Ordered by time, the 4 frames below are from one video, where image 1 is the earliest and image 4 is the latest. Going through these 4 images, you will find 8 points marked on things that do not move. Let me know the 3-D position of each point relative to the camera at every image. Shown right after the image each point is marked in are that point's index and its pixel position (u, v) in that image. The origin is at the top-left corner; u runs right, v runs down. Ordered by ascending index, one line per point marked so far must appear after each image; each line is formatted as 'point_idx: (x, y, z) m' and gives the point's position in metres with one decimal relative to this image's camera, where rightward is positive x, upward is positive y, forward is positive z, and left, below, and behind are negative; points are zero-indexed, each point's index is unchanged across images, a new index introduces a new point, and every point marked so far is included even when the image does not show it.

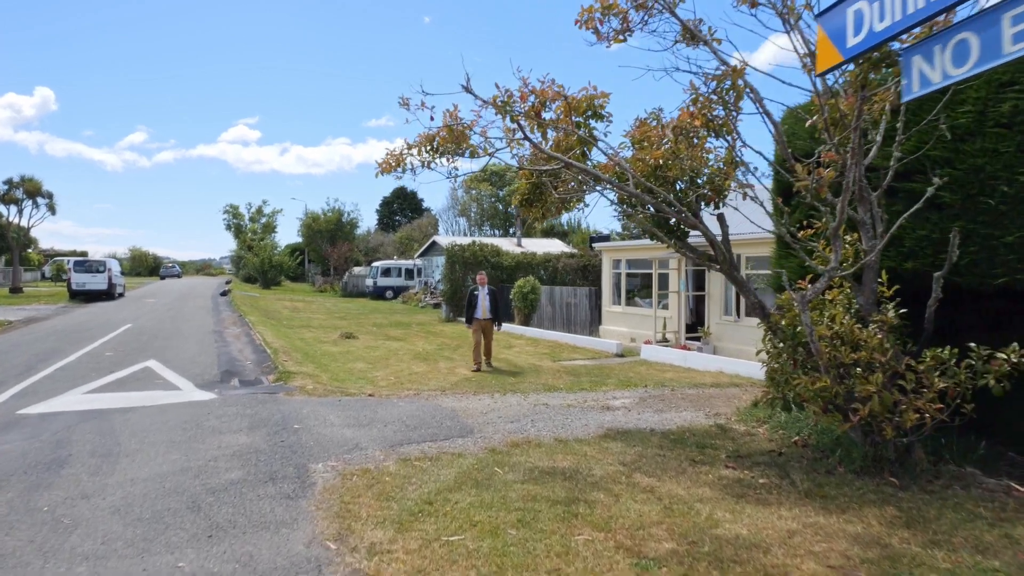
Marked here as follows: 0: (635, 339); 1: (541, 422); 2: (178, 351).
0: (+3.5, -1.4, +18.3) m
1: (+0.3, -1.6, +7.7) m
2: (-6.8, -1.3, +13.2) m
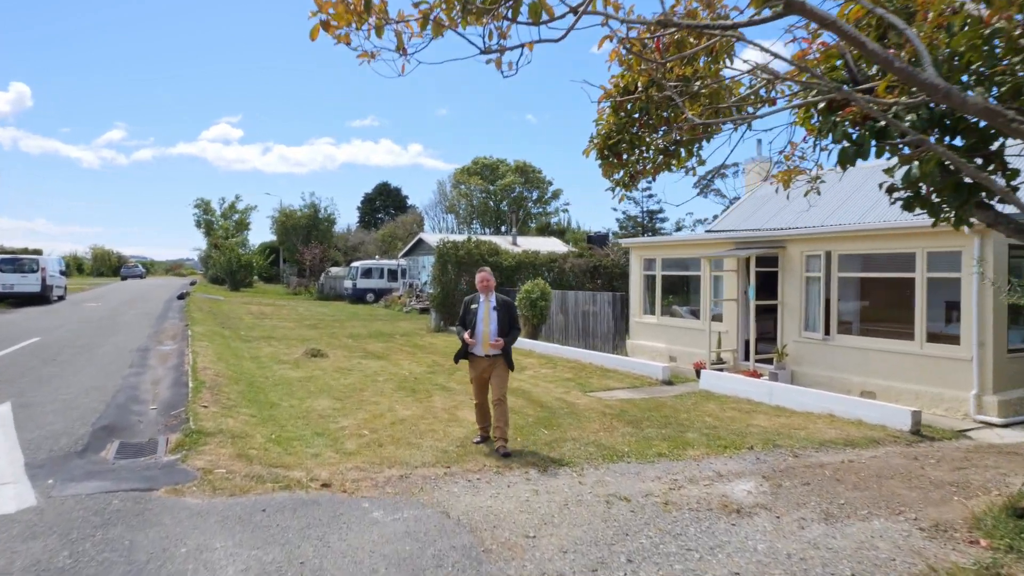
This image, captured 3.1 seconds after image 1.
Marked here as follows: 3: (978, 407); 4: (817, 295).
0: (+3.7, -1.6, +14.7) m
1: (+0.8, -1.7, +3.9) m
2: (-6.5, -1.4, +9.3) m
3: (+6.6, -1.7, +9.1) m
4: (+5.5, -0.1, +11.6) m
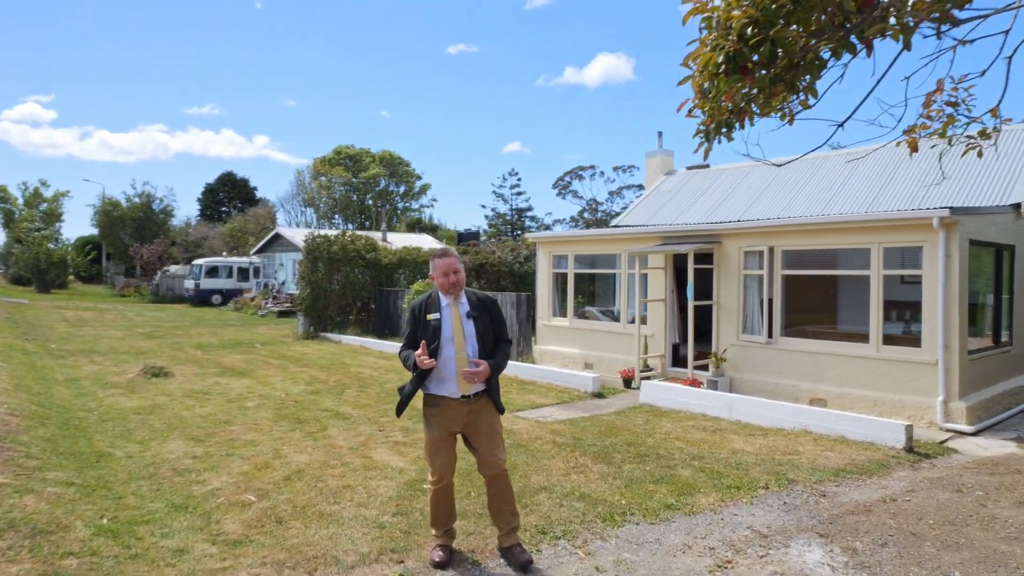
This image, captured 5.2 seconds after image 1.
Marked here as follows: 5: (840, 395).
0: (+1.7, -1.6, +13.3) m
1: (+1.2, -1.7, +2.2) m
2: (-7.1, -1.4, +5.8) m
3: (+5.7, -1.7, +8.5) m
4: (+4.0, -0.1, +10.7) m
5: (+4.8, -1.6, +9.6) m
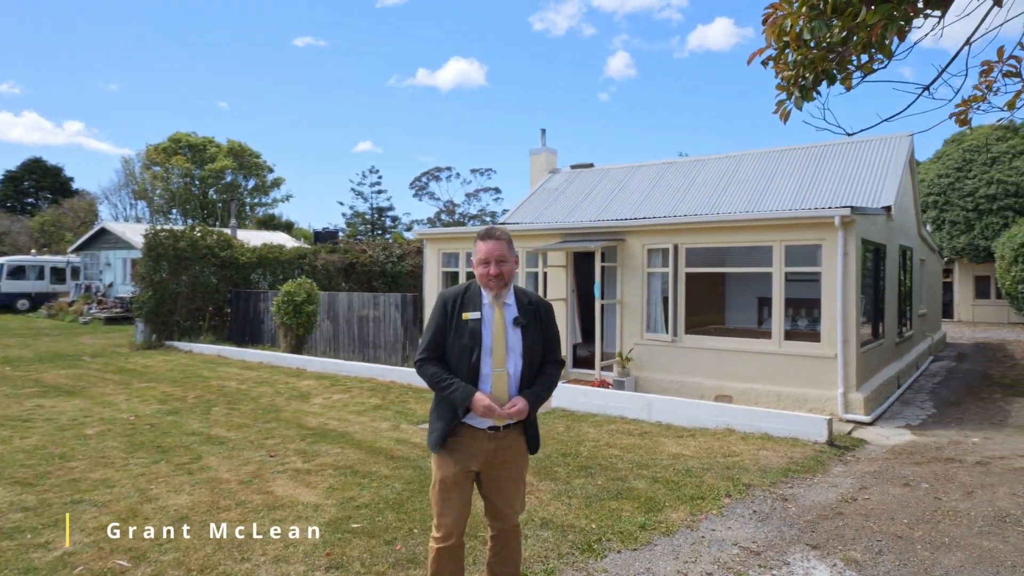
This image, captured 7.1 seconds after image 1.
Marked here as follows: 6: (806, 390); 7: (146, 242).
0: (-0.5, -1.6, +12.6) m
1: (+1.6, -1.7, +1.7) m
2: (-7.3, -1.4, +3.4) m
3: (+4.5, -1.6, +8.8) m
4: (+2.4, -0.1, +10.6) m
5: (+3.5, -1.5, +9.7) m
6: (+4.1, -1.4, +9.2) m
7: (-9.6, +1.2, +17.1) m
